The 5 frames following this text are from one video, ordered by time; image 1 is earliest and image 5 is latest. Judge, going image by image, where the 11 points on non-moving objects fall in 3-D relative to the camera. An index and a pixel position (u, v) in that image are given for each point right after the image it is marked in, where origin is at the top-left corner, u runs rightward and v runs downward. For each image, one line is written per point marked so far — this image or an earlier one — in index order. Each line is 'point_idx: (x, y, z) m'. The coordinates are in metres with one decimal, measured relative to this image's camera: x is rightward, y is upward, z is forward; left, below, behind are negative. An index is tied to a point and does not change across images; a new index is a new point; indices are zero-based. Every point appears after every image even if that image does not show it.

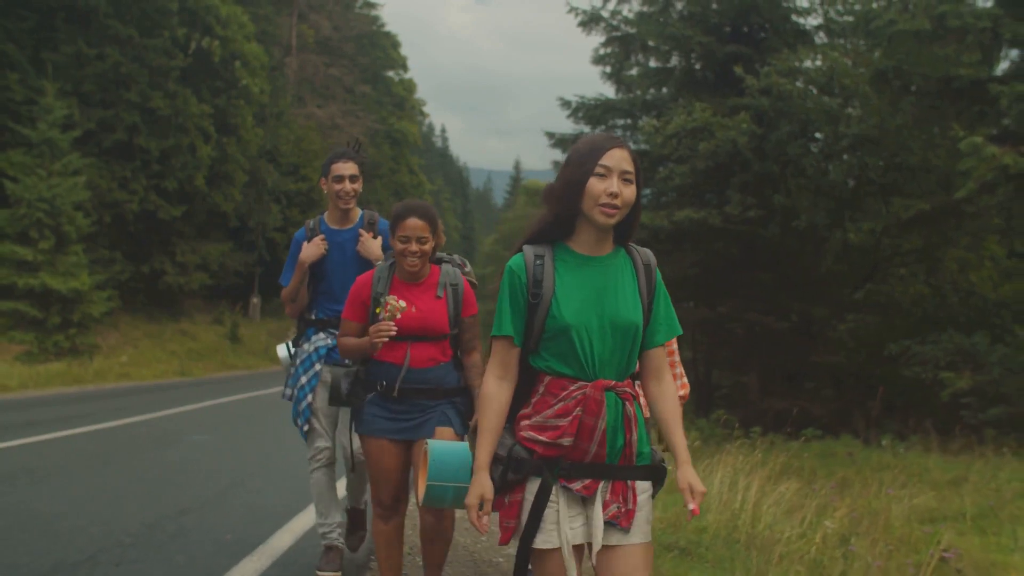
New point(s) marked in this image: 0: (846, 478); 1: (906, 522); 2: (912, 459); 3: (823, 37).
0: (+2.8, -1.6, +9.0) m
1: (+2.4, -1.4, +6.4) m
2: (+3.8, -1.6, +10.1) m
3: (+4.9, +3.9, +16.8) m
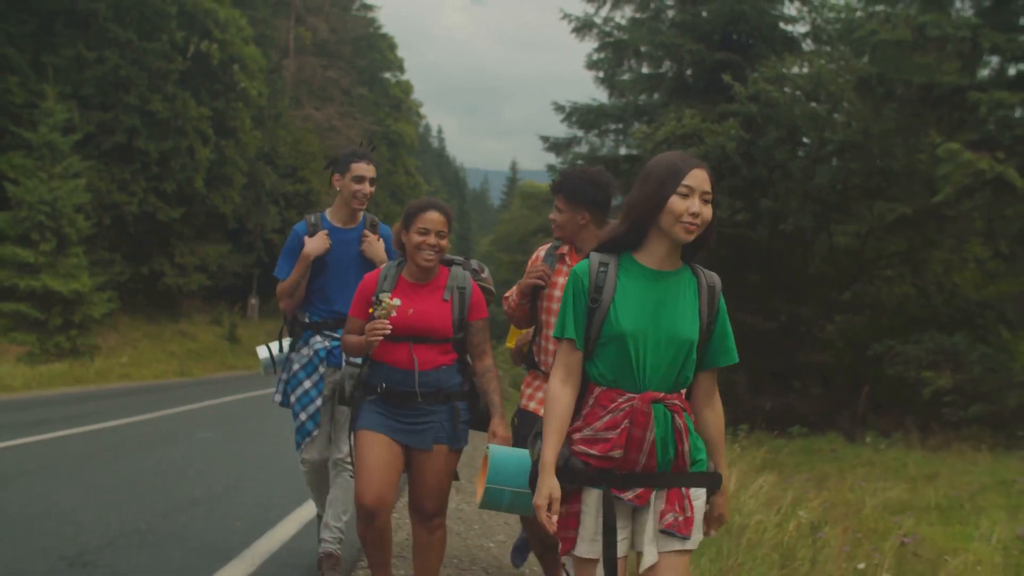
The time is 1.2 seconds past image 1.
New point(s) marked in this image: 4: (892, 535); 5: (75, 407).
0: (+2.7, -1.6, +9.4) m
1: (+2.3, -1.4, +6.8) m
2: (+3.7, -1.6, +10.5) m
3: (+4.8, +3.9, +17.2) m
4: (+2.1, -1.4, +6.0) m
5: (-6.8, -1.9, +16.6) m
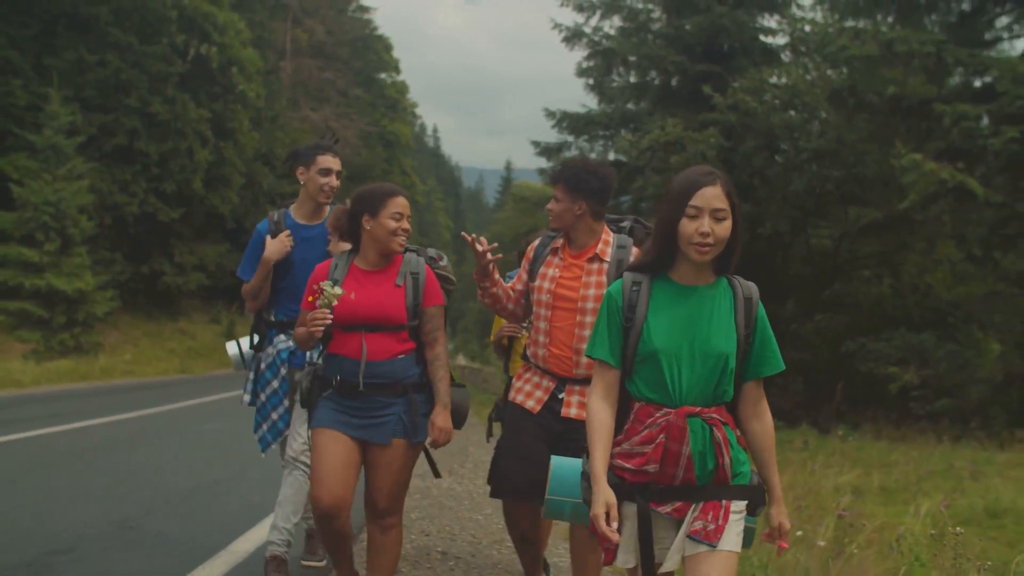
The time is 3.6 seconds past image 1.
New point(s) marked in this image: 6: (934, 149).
0: (+2.6, -1.6, +10.1) m
1: (+2.2, -1.4, +7.5) m
2: (+3.6, -1.7, +11.3) m
3: (+4.7, +3.9, +17.9) m
4: (+2.0, -1.4, +6.7) m
5: (-7.0, -1.9, +17.3) m
6: (+5.3, +1.8, +13.5) m
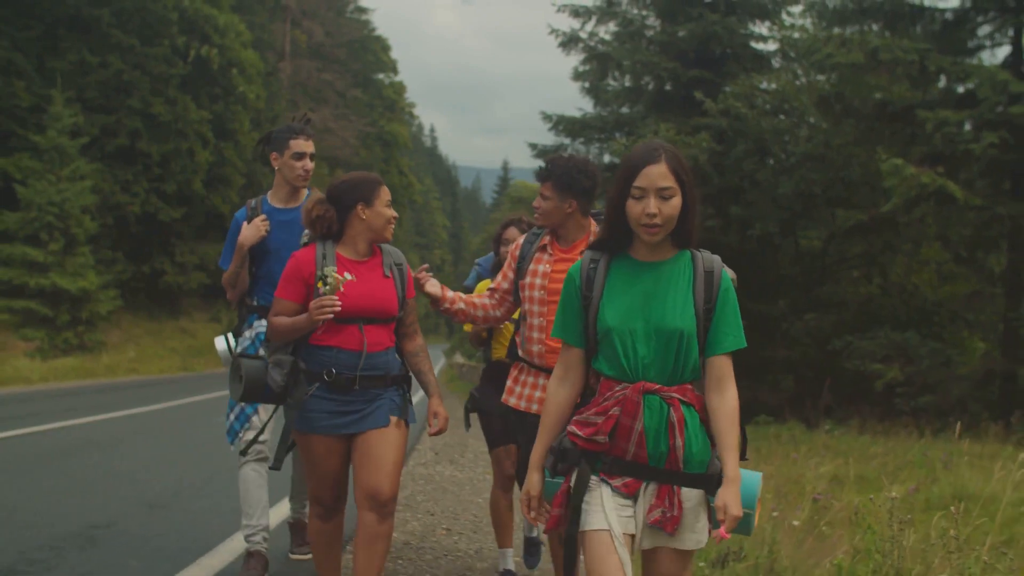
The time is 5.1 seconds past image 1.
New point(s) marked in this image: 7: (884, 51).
0: (+2.6, -1.6, +10.6) m
1: (+2.2, -1.4, +8.0) m
2: (+3.6, -1.7, +11.7) m
3: (+4.6, +3.9, +18.4) m
4: (+2.0, -1.4, +7.2) m
5: (-7.0, -1.9, +17.8) m
6: (+5.3, +1.8, +14.0) m
7: (+4.9, +3.1, +14.1) m
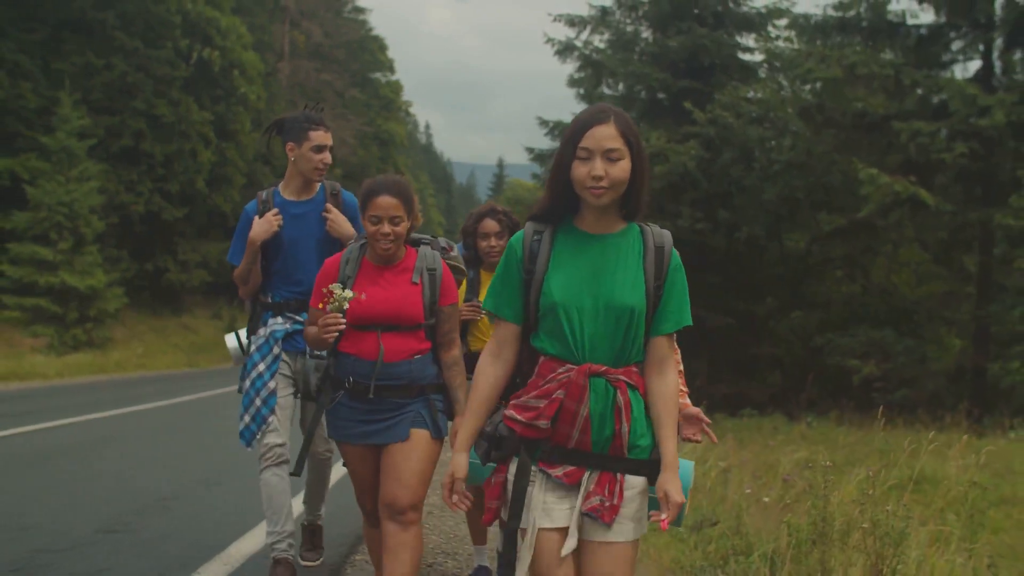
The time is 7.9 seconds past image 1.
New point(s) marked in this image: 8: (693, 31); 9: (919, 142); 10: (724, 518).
0: (+2.6, -1.6, +11.5) m
1: (+2.2, -1.5, +8.8) m
2: (+3.6, -1.7, +12.6) m
3: (+4.6, +3.9, +19.2) m
4: (+2.0, -1.4, +8.1) m
5: (-7.0, -1.8, +18.6) m
6: (+5.3, +1.7, +14.9) m
7: (+4.9, +3.1, +14.9) m
8: (+3.3, +4.6, +19.2) m
9: (+5.4, +1.9, +14.3) m
10: (+1.2, -1.3, +6.1) m
